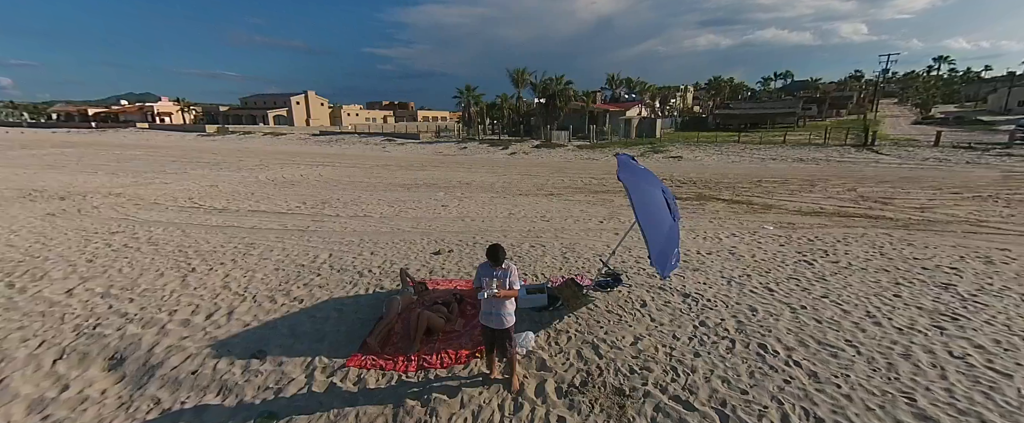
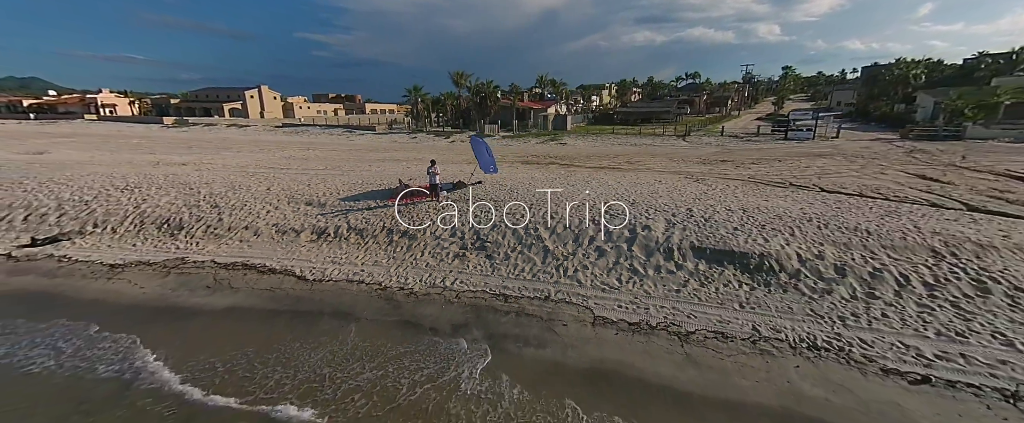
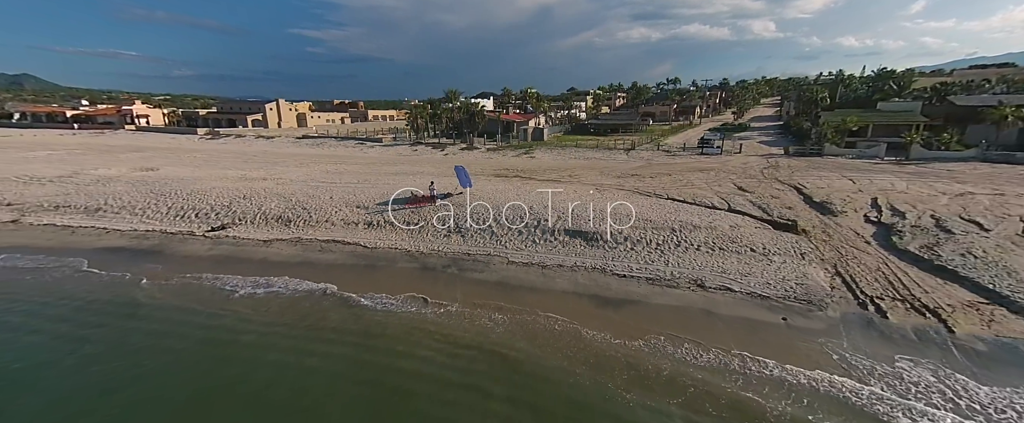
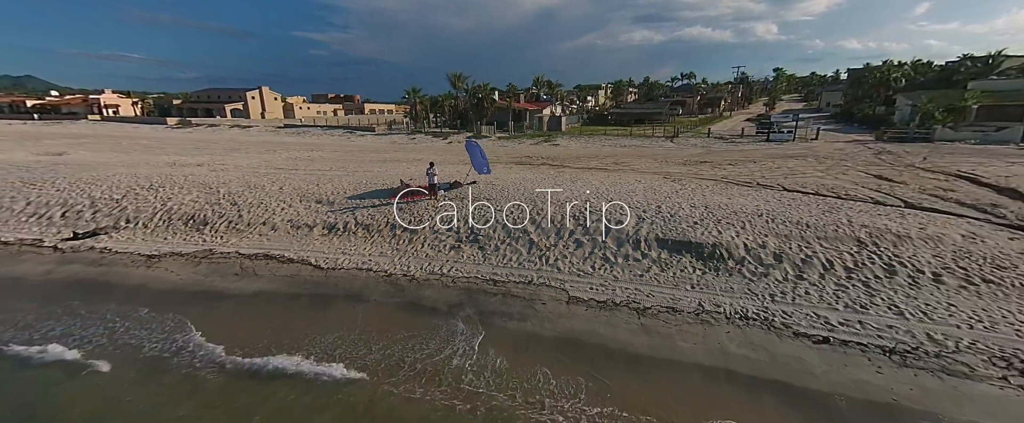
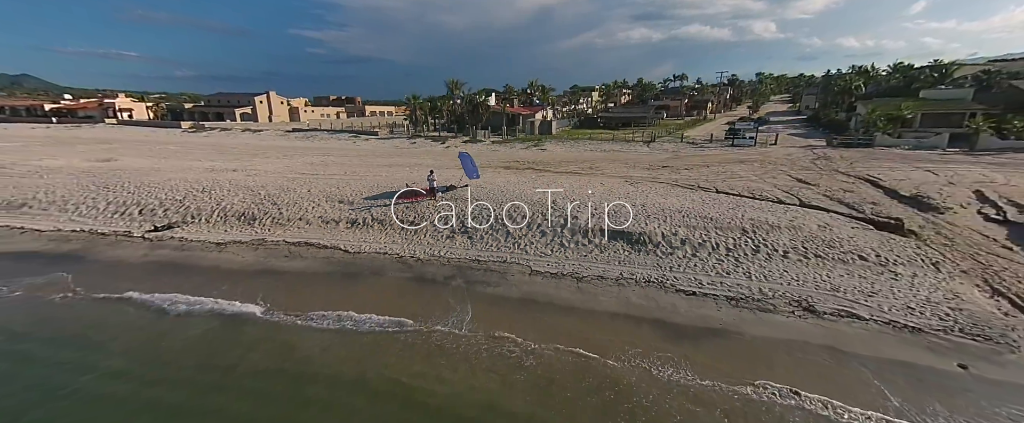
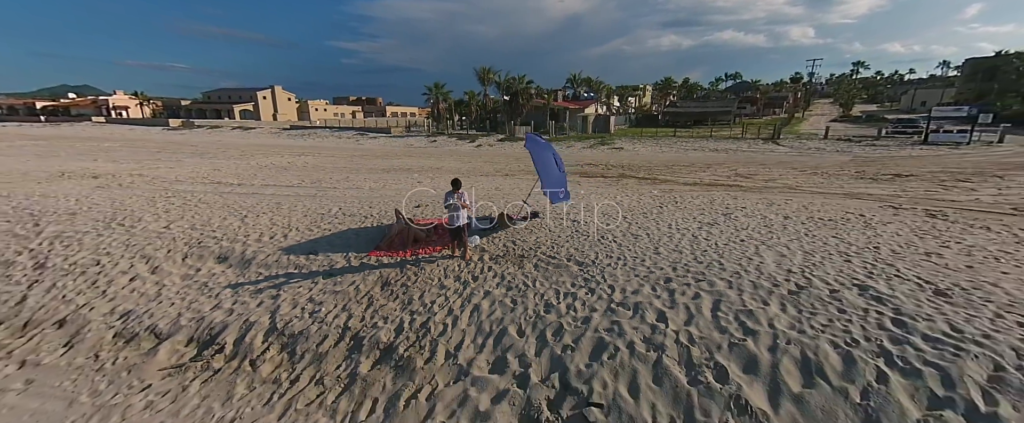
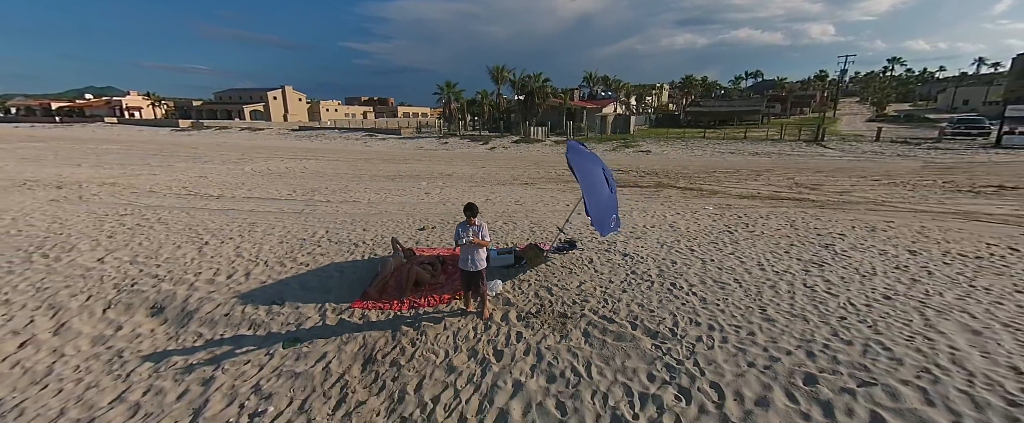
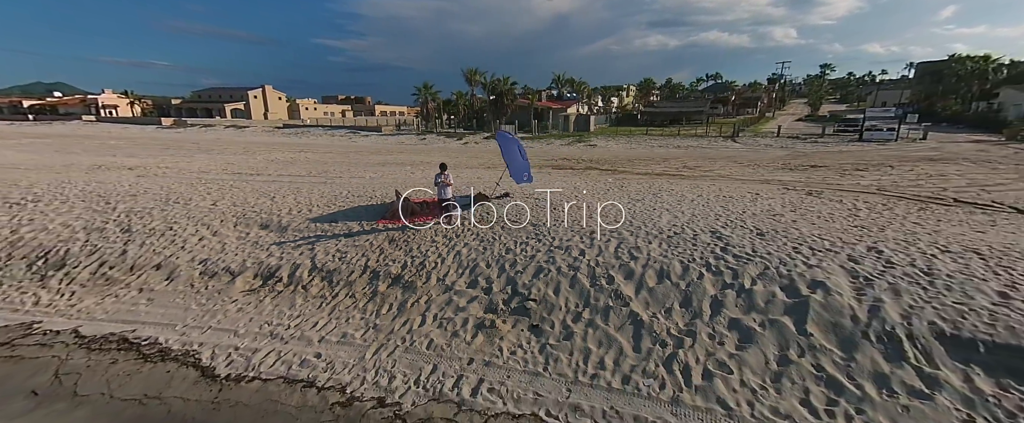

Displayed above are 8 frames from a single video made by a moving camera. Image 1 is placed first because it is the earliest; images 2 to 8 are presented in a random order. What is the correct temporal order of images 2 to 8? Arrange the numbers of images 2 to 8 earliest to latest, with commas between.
7, 6, 8, 2, 4, 5, 3
